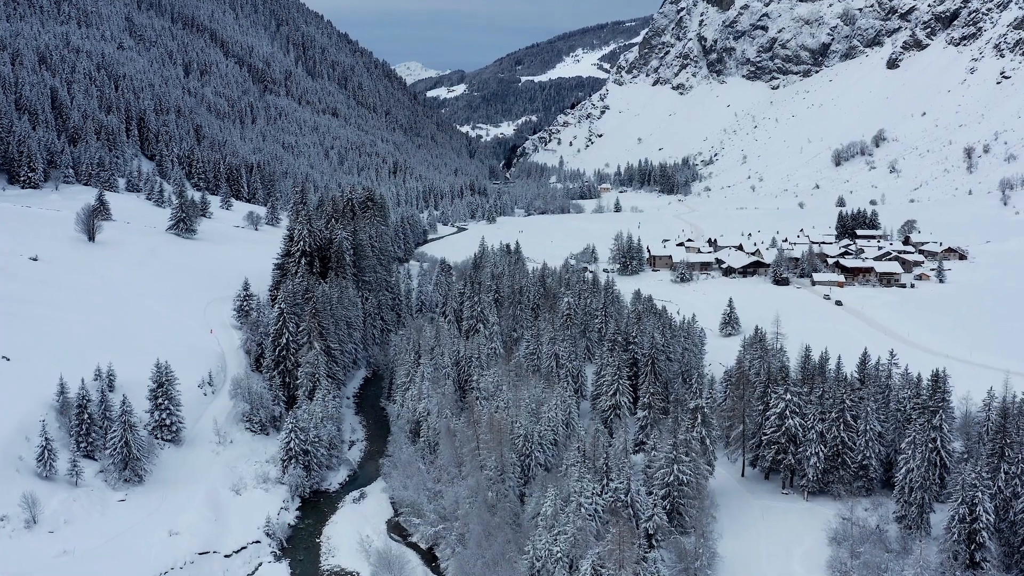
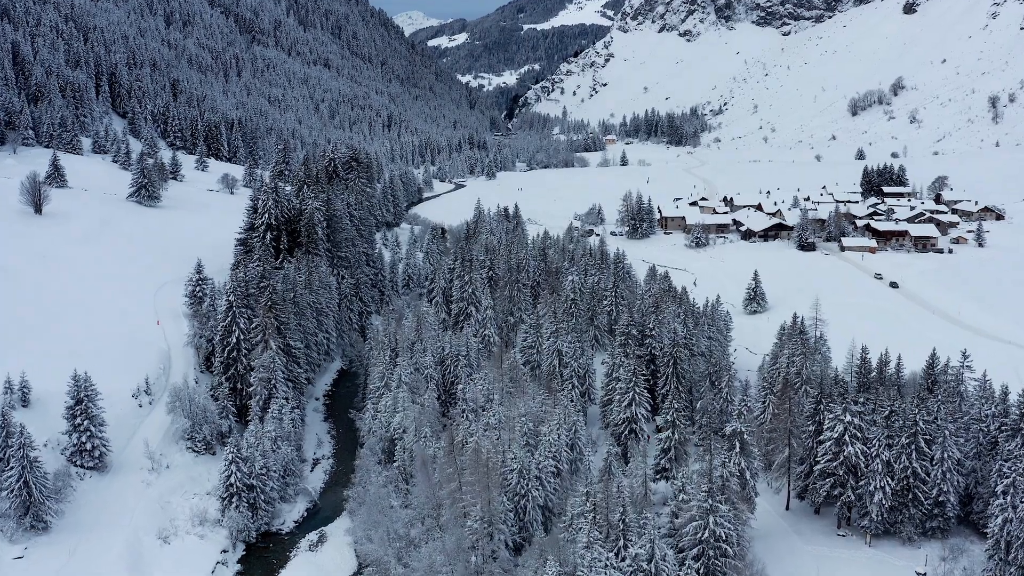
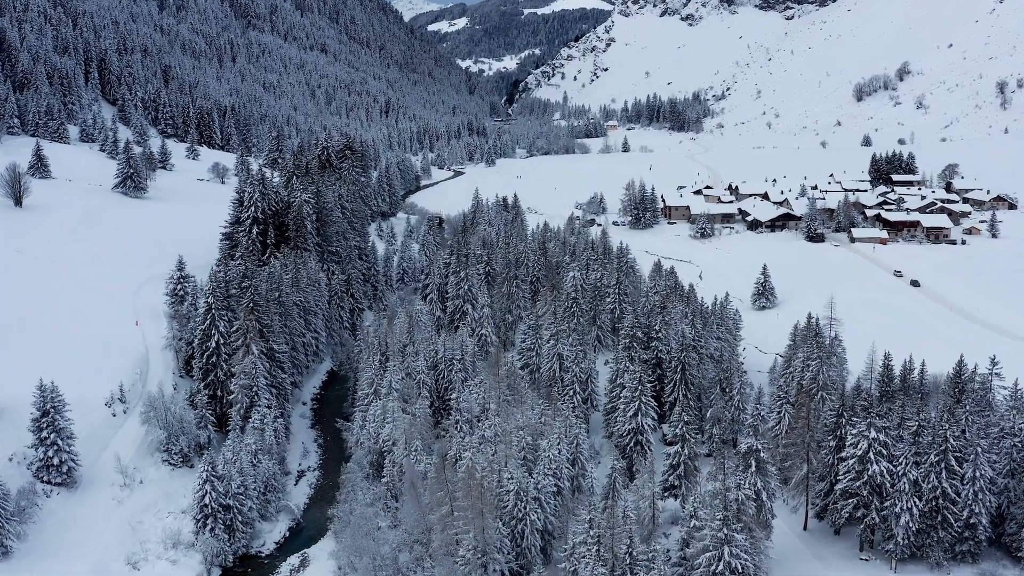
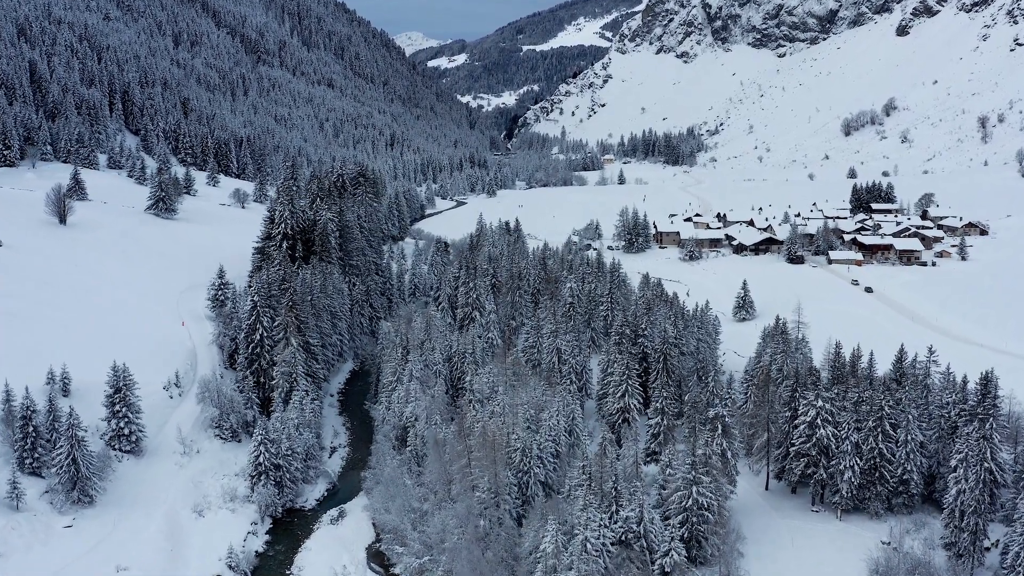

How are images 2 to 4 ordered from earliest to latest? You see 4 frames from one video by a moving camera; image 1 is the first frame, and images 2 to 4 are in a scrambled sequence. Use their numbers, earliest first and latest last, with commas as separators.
4, 2, 3
